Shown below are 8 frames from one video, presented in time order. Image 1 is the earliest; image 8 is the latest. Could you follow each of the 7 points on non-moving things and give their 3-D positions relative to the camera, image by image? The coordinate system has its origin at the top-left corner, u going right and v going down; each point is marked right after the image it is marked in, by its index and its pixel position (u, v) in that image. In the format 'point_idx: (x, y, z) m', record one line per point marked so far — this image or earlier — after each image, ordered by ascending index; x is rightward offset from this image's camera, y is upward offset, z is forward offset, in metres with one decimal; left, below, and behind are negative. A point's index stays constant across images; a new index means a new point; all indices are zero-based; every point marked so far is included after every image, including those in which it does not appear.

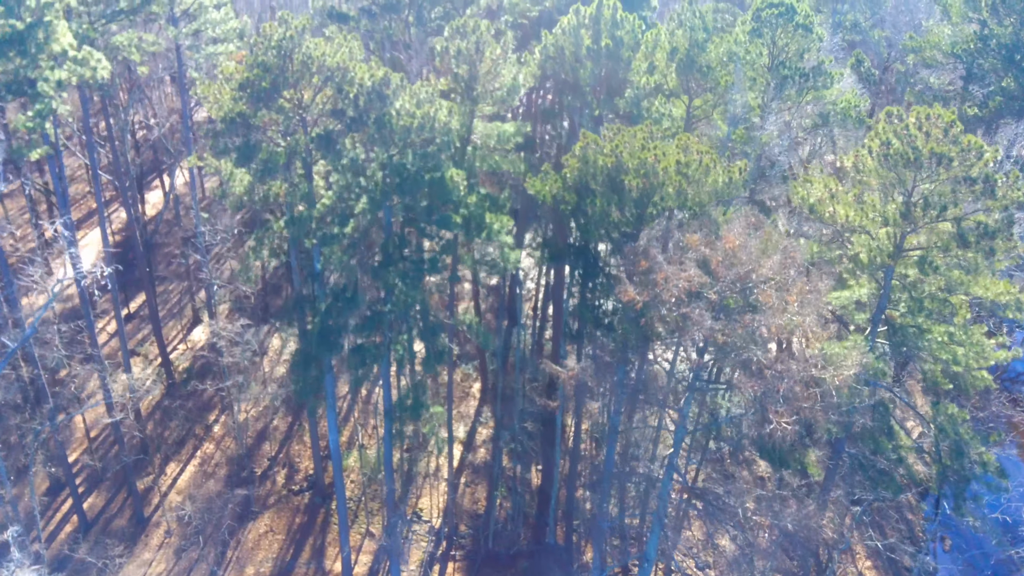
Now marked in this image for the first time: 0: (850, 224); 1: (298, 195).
0: (+5.9, +1.1, +14.1) m
1: (-3.6, +1.6, +13.8) m
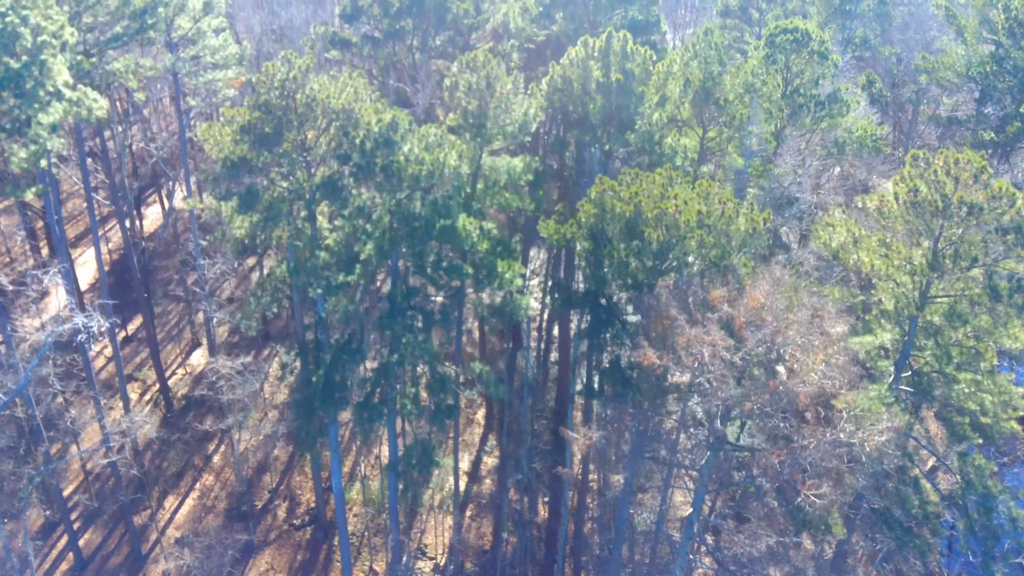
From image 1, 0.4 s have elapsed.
0: (+6.1, +0.2, +13.6) m
1: (-3.4, +0.7, +13.2) m
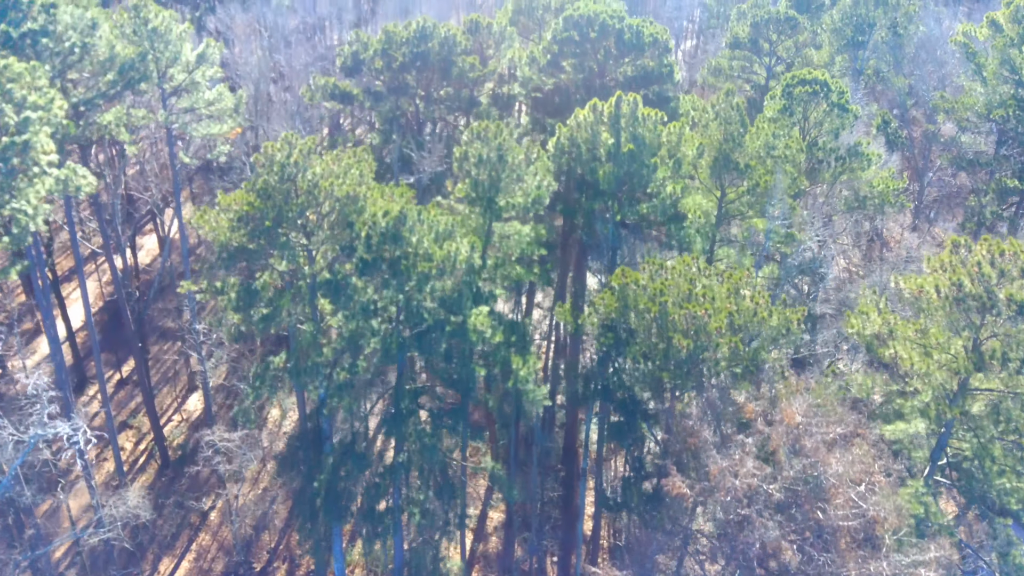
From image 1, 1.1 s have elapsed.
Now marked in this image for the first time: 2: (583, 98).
0: (+6.3, -1.2, +12.8) m
1: (-3.2, -0.8, +12.4) m
2: (+1.8, +4.6, +20.3) m
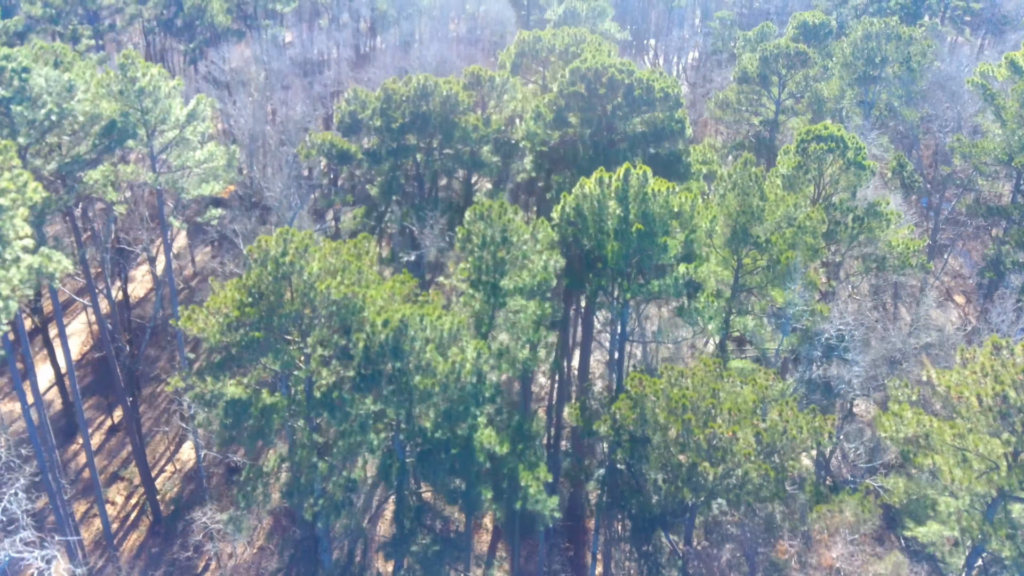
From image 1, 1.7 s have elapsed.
0: (+6.5, -2.8, +11.9) m
1: (-3.1, -2.3, +11.5) m
2: (+1.9, +3.1, +19.4) m
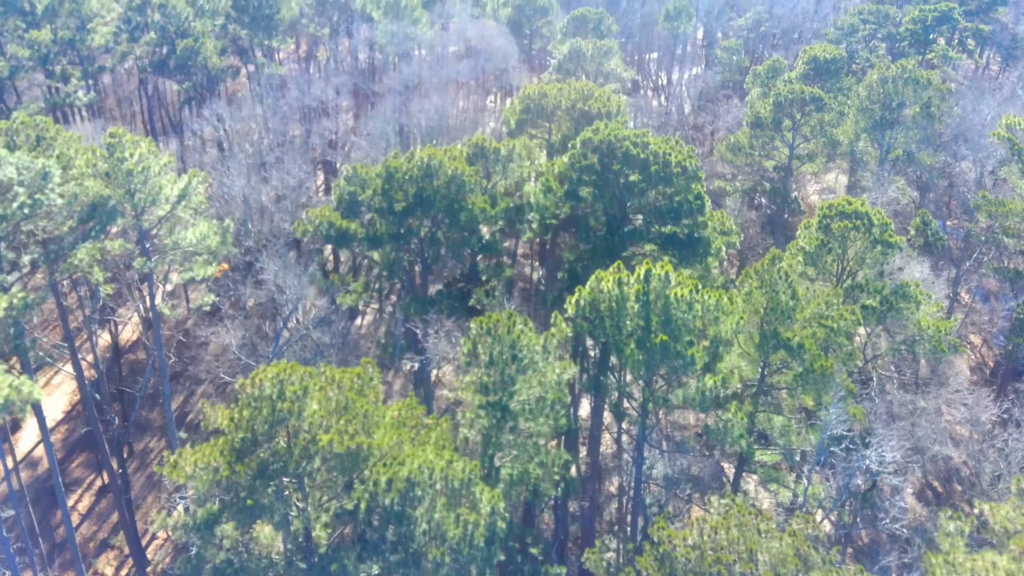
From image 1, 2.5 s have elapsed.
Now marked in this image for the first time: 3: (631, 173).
0: (+6.7, -4.6, +10.9) m
1: (-2.8, -4.2, +10.5) m
2: (+2.1, +1.2, +18.3) m
3: (+2.7, +2.6, +18.4) m
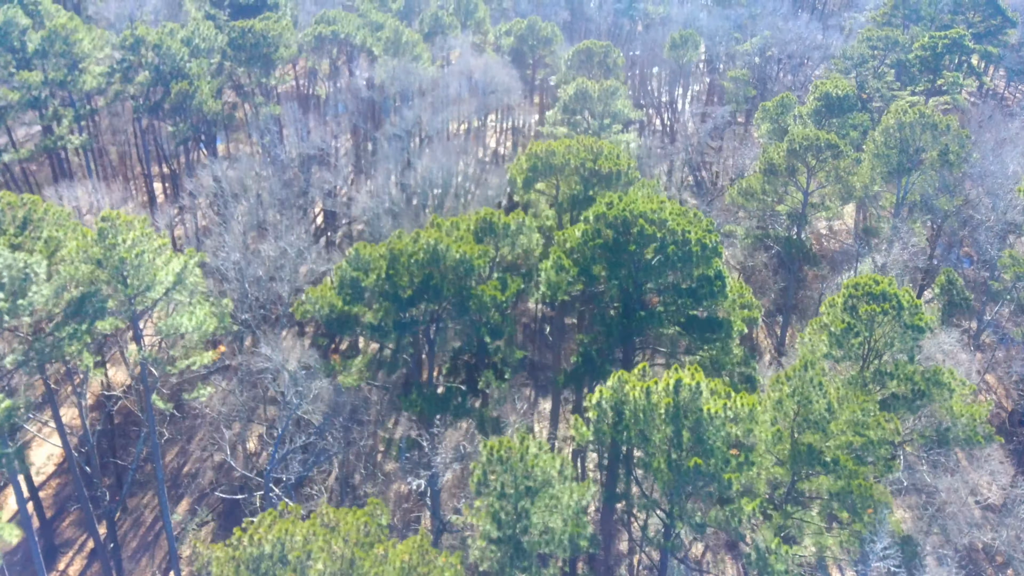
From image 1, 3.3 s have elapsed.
0: (+6.9, -6.4, +10.0) m
1: (-2.6, -6.0, +9.5) m
2: (+2.3, -0.6, +17.4) m
3: (+2.9, +0.8, +17.5) m
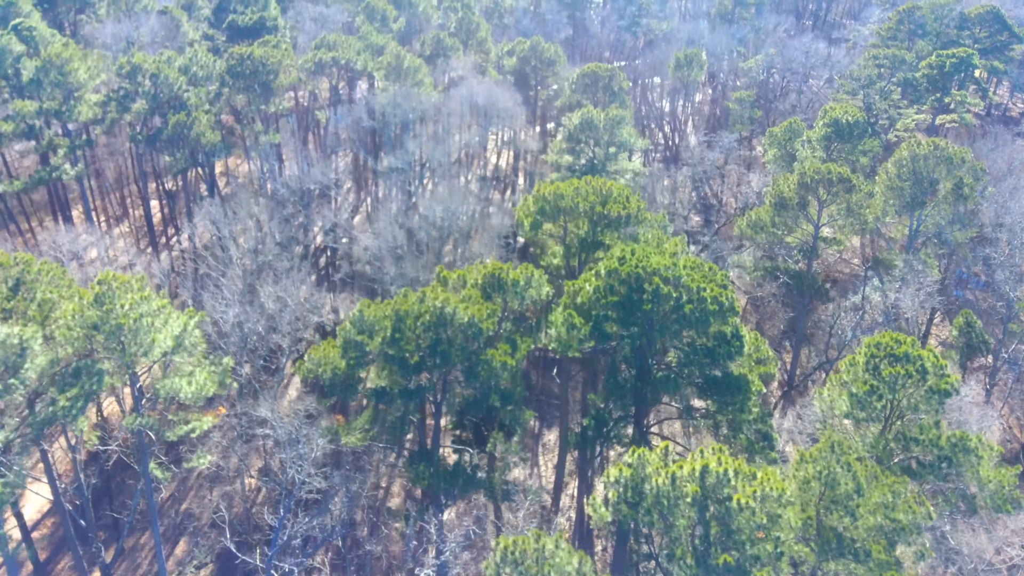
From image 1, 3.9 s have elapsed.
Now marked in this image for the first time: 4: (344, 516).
0: (+7.2, -7.6, +9.3) m
1: (-2.3, -7.2, +8.9) m
2: (+2.5, -1.9, +16.8) m
3: (+3.1, -0.4, +16.9) m
4: (-3.7, -5.0, +17.8) m
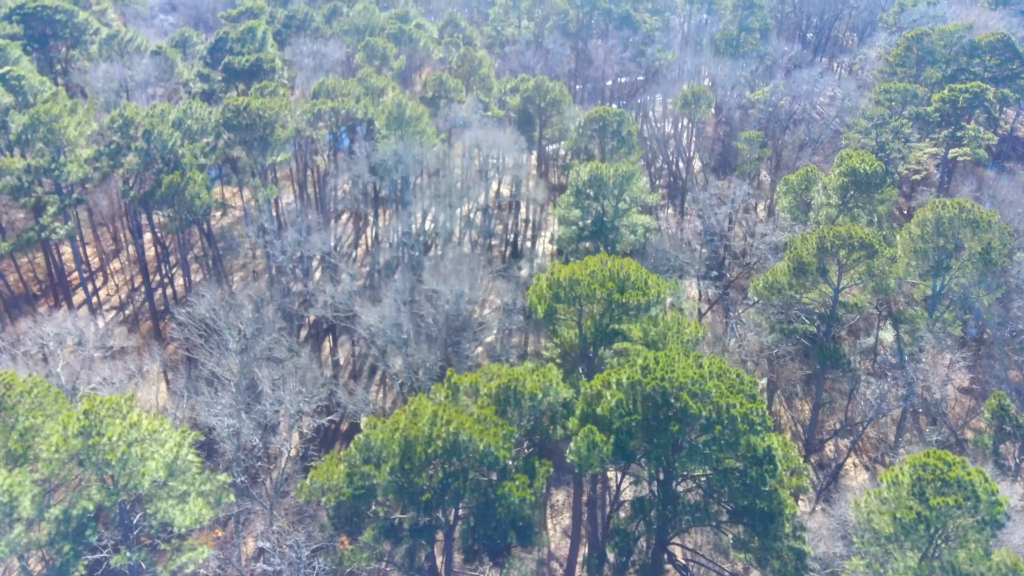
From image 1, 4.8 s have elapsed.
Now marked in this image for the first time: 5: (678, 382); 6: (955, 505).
0: (+7.6, -9.8, +8.2) m
1: (-2.0, -9.5, +7.7) m
2: (+2.8, -4.1, +15.7) m
3: (+3.4, -2.7, +15.7) m
4: (-3.3, -7.3, +16.7) m
5: (+3.2, -1.8, +15.9) m
6: (+8.2, -3.9, +15.1) m
